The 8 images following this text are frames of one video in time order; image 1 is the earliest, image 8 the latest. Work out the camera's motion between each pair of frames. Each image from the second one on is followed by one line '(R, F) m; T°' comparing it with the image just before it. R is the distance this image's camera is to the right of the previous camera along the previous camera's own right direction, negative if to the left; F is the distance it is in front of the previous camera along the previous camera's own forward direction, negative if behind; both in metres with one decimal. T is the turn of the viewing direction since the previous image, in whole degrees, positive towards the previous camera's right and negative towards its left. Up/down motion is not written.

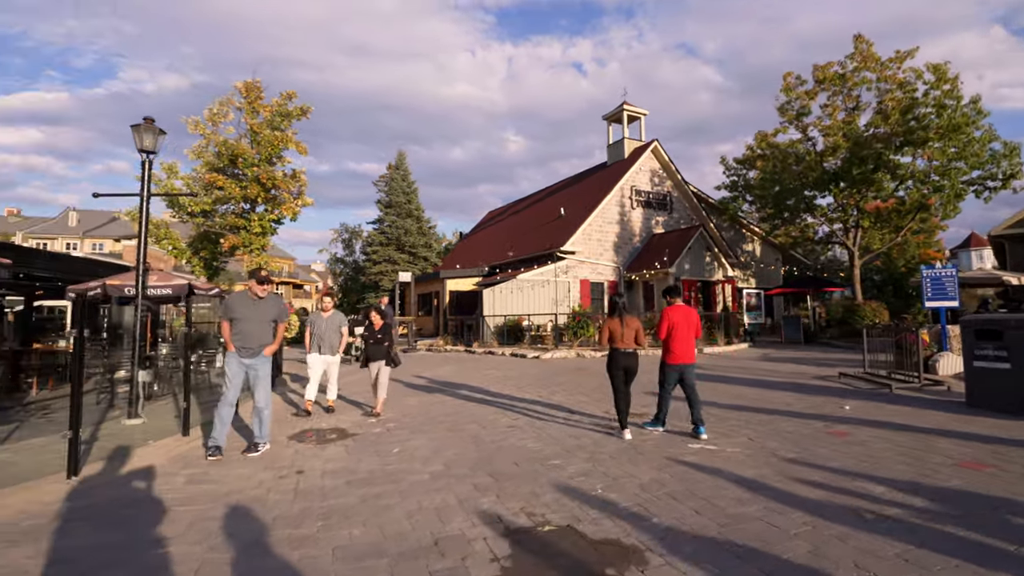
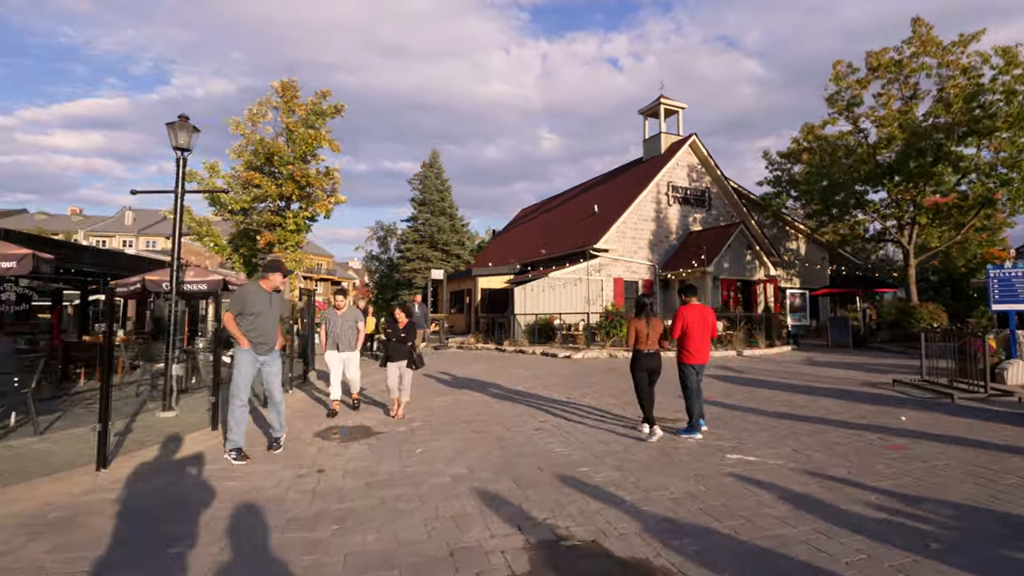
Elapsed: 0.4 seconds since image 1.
(+0.1, +0.4) m; -3°
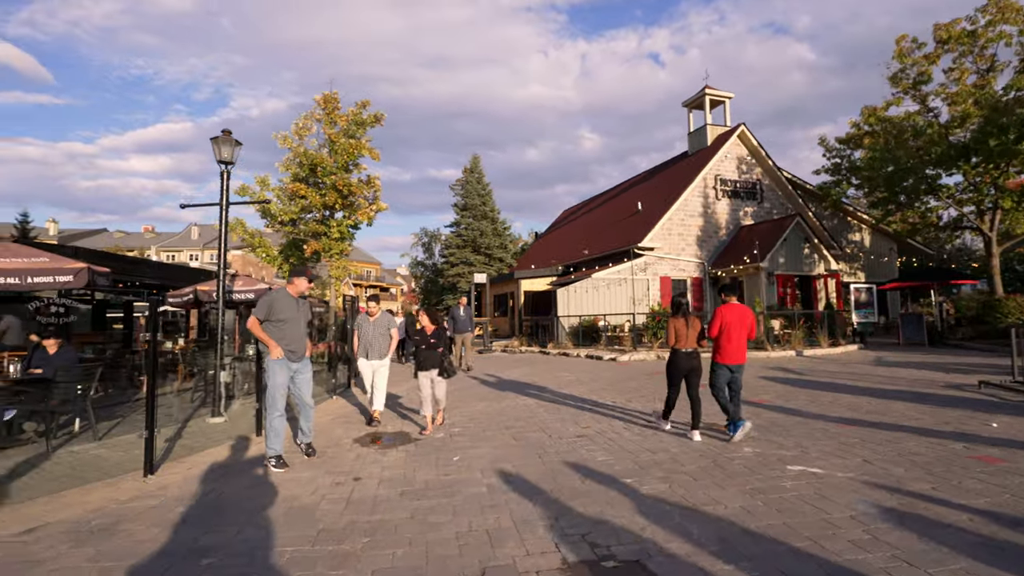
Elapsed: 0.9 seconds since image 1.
(+0.2, +0.5) m; -4°
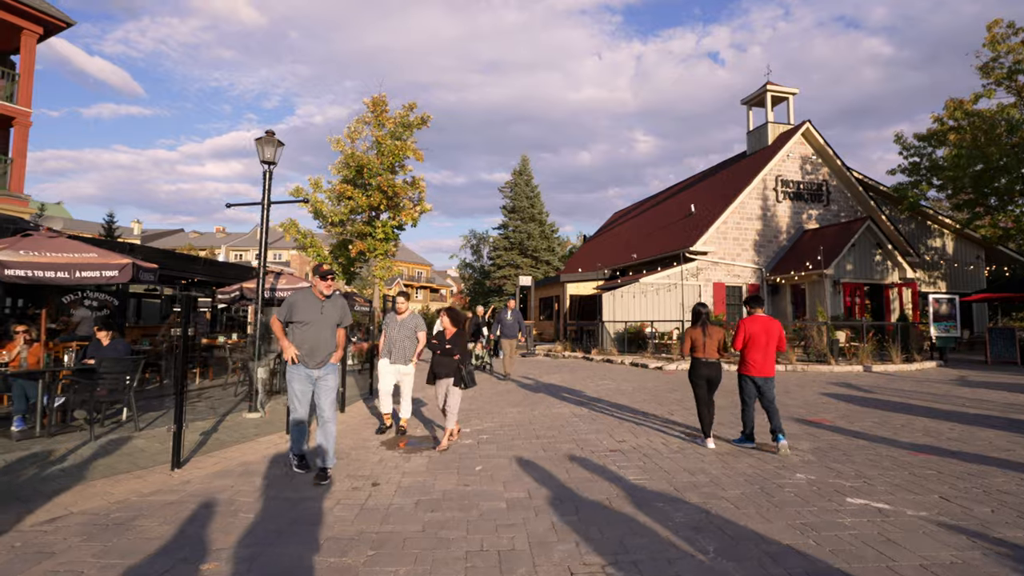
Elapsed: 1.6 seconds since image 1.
(+0.3, +0.6) m; -5°
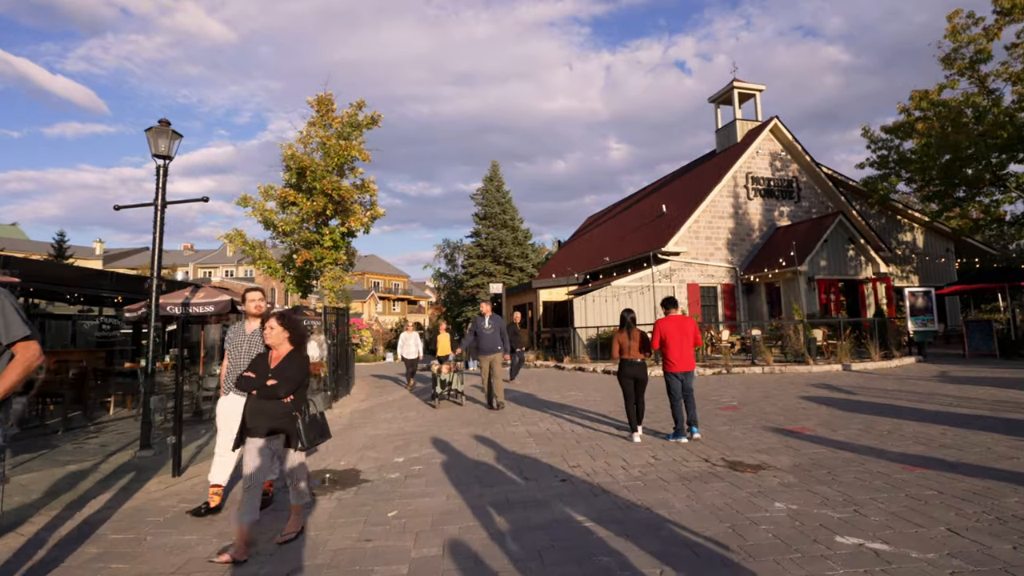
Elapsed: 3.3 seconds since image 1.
(+0.4, +0.8) m; +2°
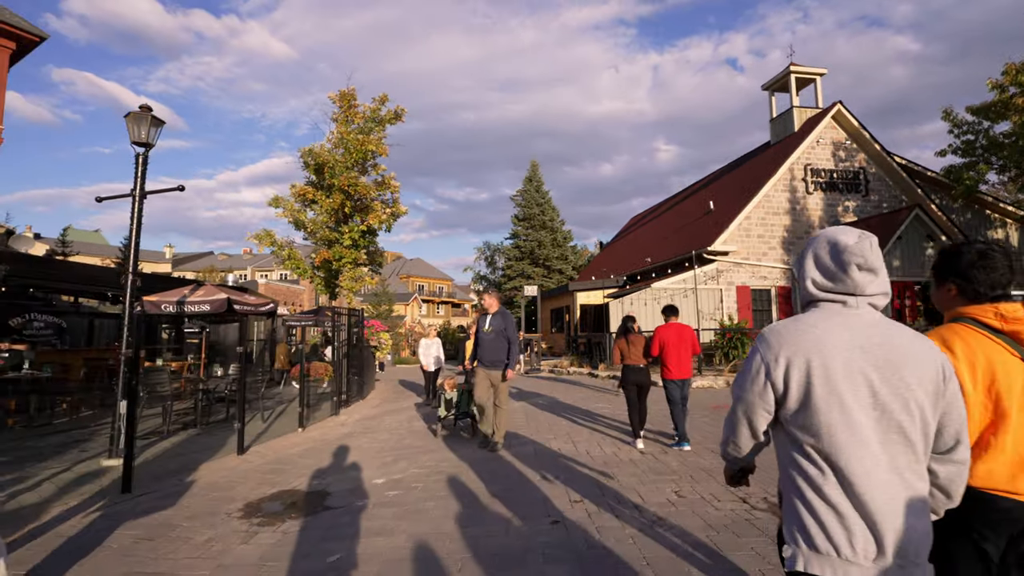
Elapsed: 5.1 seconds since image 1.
(+0.5, +1.4) m; -5°
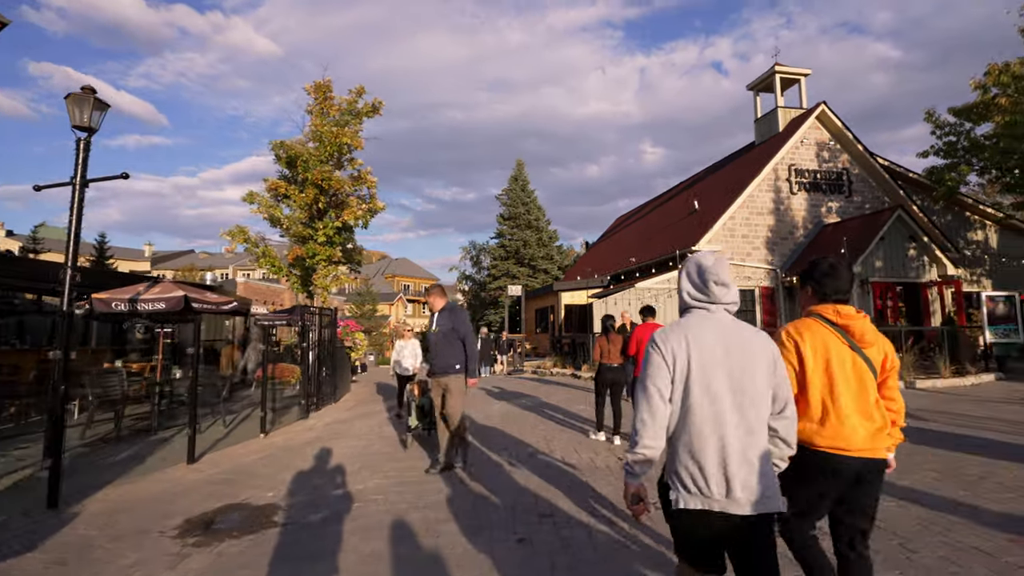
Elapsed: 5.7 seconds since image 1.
(+0.1, +0.3) m; +1°
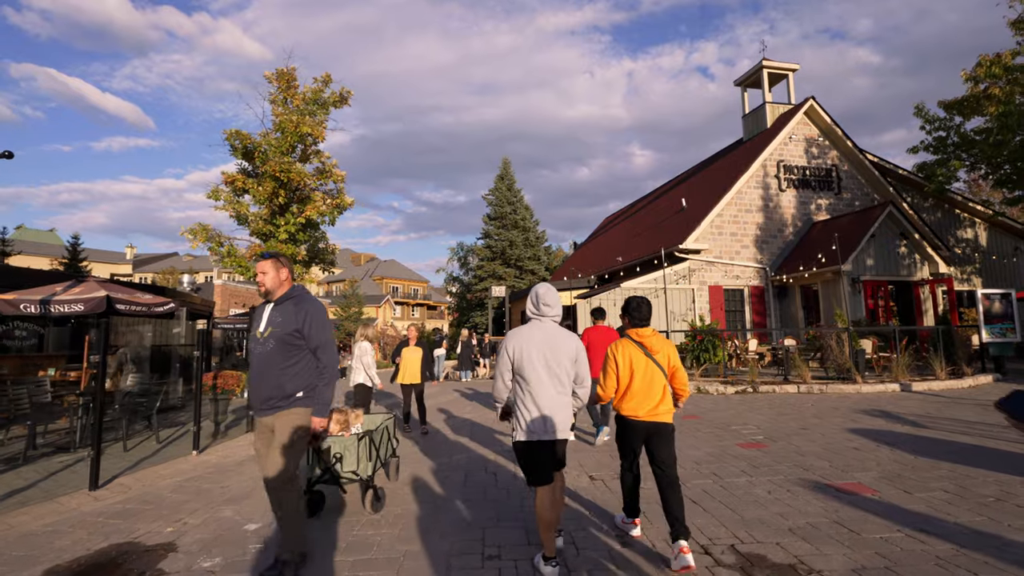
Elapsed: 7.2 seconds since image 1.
(+0.3, +0.6) m; +1°
